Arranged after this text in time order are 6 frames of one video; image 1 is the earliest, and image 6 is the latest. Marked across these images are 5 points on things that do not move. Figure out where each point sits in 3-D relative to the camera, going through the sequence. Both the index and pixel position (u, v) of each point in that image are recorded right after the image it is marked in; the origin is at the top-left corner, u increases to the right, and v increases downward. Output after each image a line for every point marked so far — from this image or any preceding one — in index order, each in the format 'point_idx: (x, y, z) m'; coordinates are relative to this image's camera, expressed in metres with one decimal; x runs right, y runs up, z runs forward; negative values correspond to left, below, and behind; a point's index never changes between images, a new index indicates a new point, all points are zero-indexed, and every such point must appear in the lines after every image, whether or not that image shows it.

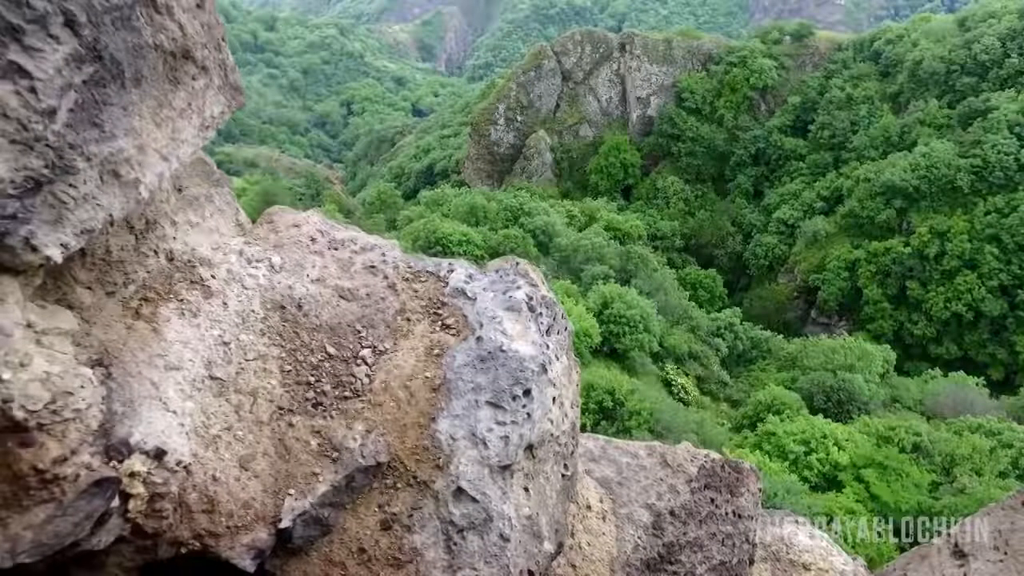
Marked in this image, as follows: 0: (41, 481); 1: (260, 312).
0: (-2.4, -1.0, +3.5) m
1: (-2.0, -0.2, +5.2) m
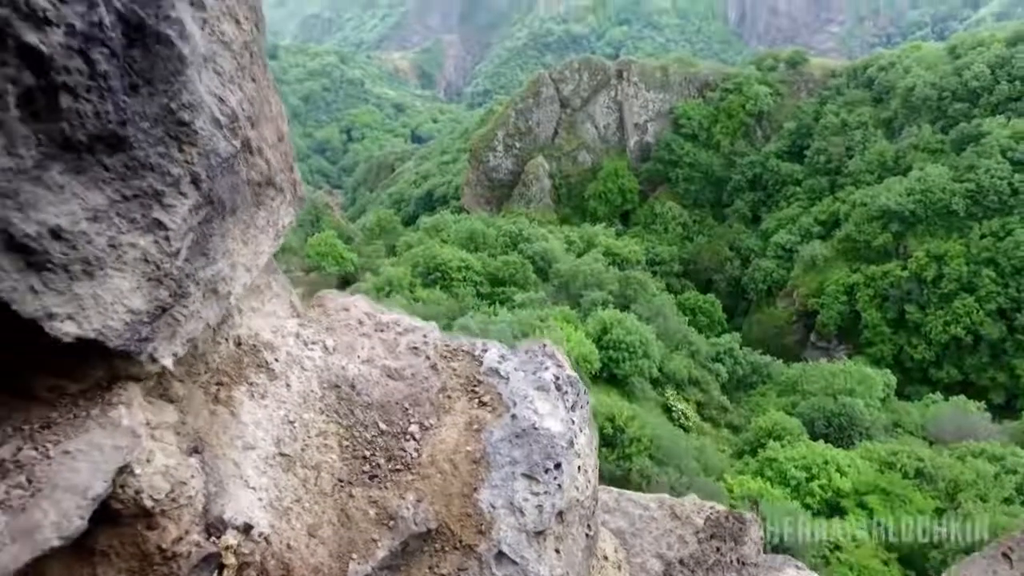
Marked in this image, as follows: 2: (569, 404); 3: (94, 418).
0: (-2.2, -1.7, +4.2) m
1: (-1.7, -0.9, +5.9) m
2: (+0.5, -1.1, +6.4) m
3: (-2.6, -0.8, +4.2) m
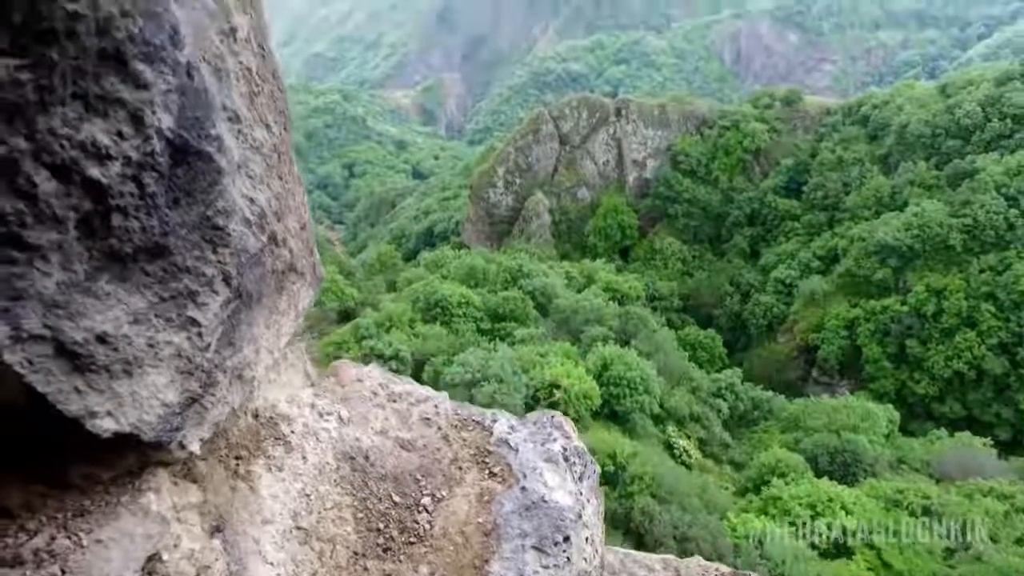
0: (-2.1, -2.3, +4.3) m
1: (-1.6, -1.6, +6.1) m
2: (+0.6, -1.8, +6.5) m
3: (-2.5, -1.4, +4.4) m
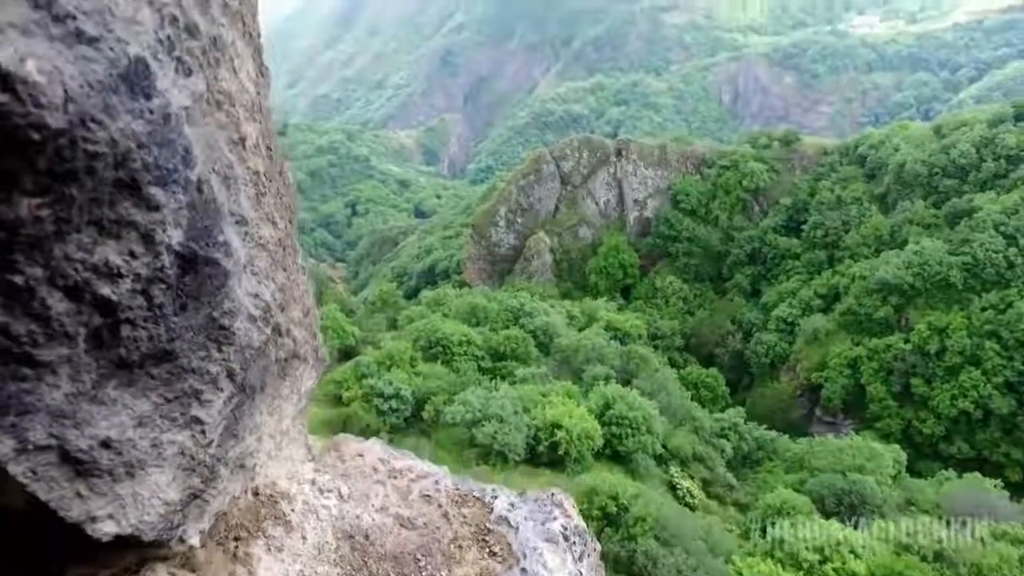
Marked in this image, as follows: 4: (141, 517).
0: (-2.1, -2.9, +4.3) m
1: (-1.6, -2.3, +6.1) m
2: (+0.6, -2.6, +6.5) m
3: (-2.5, -2.0, +4.4) m
4: (-2.3, -1.4, +4.2) m
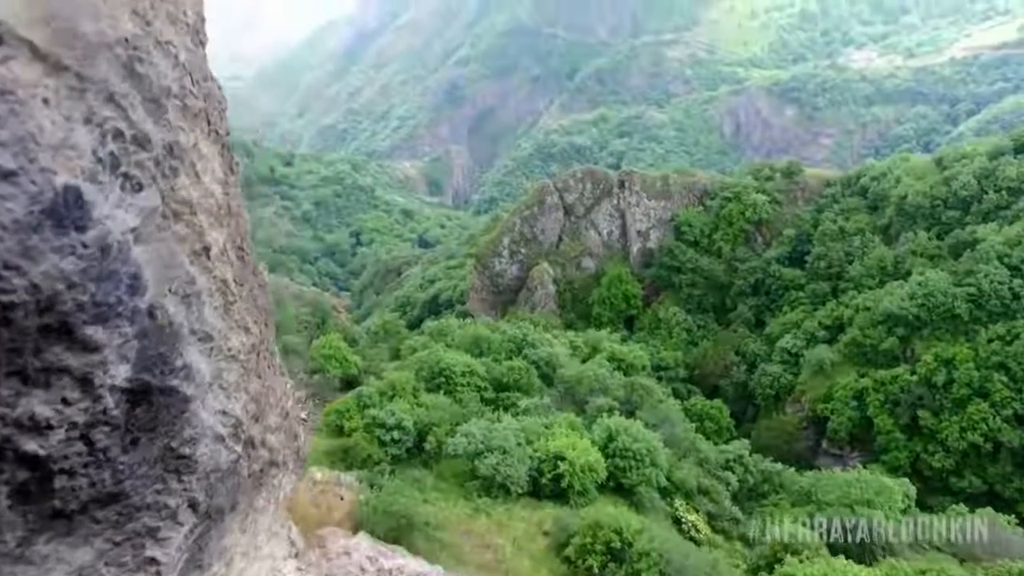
0: (-2.5, -3.0, +5.2) m
1: (-2.0, -2.5, +7.0) m
2: (+0.2, -2.8, +7.4) m
3: (-2.9, -2.2, +5.3) m
4: (-2.7, -1.5, +5.1) m
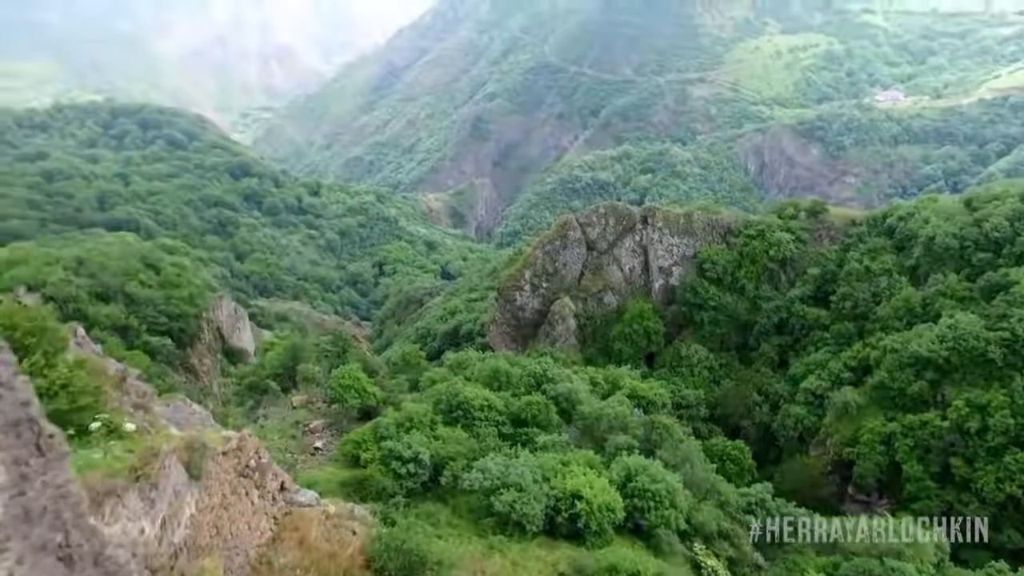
0: (-2.6, -3.0, +4.8) m
1: (-2.1, -2.6, +6.6) m
2: (+0.2, -2.9, +6.9) m
3: (-3.0, -2.1, +5.0) m
4: (-2.8, -1.5, +4.8) m
